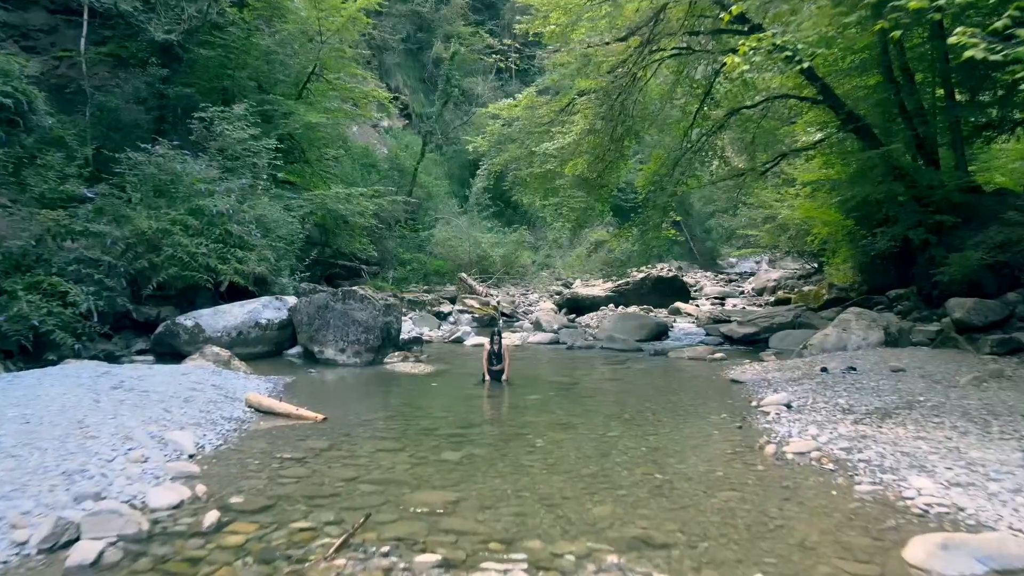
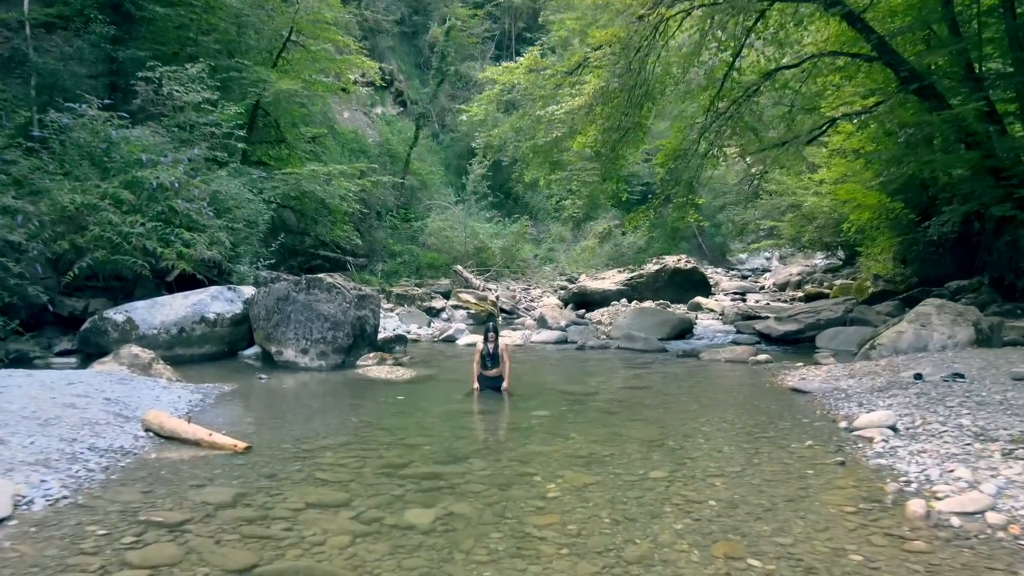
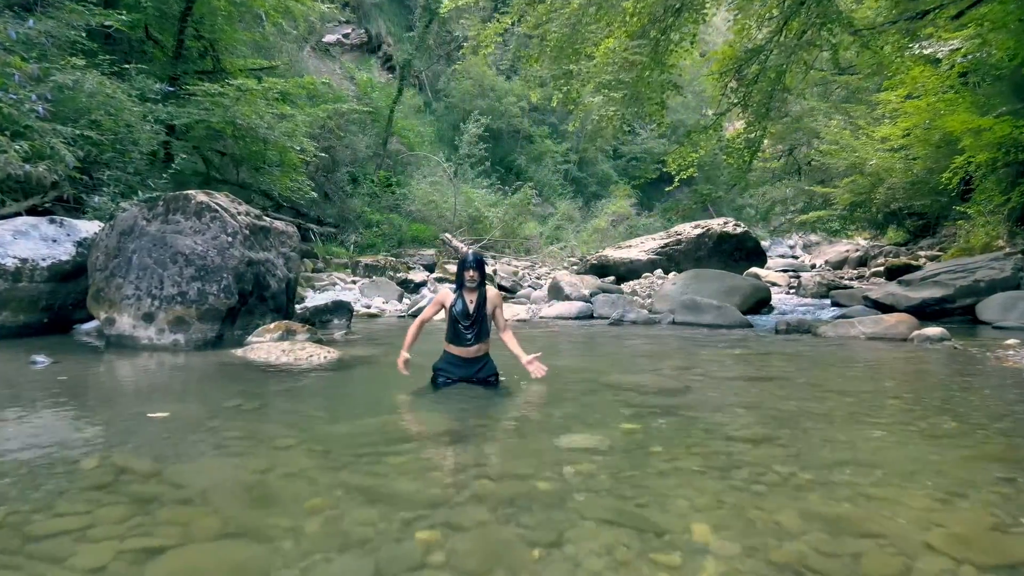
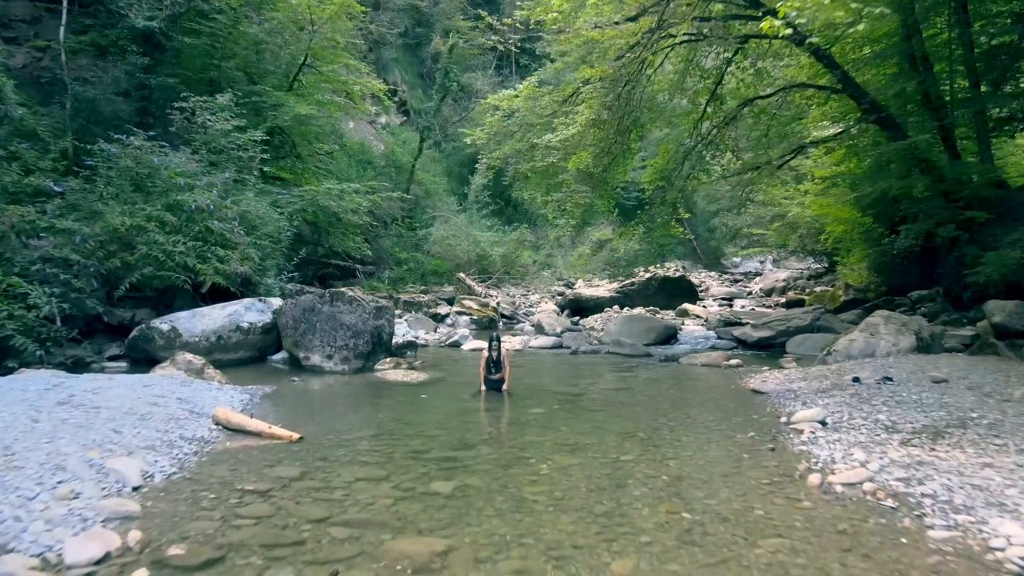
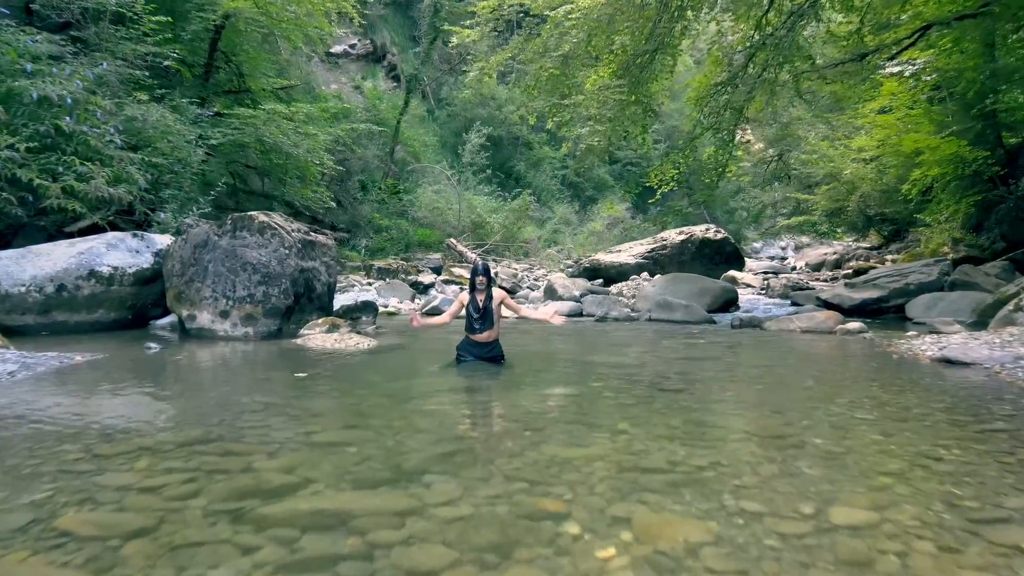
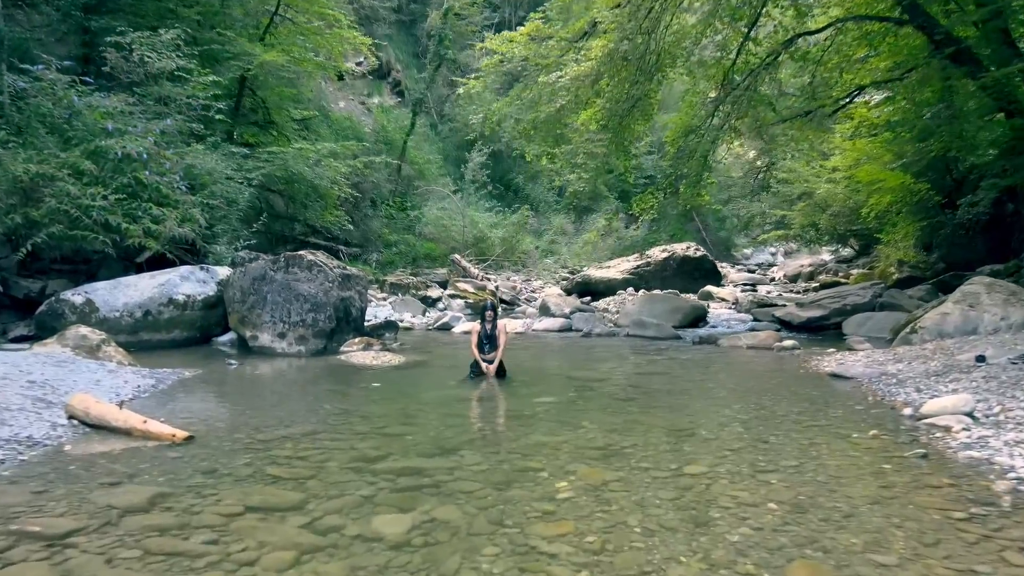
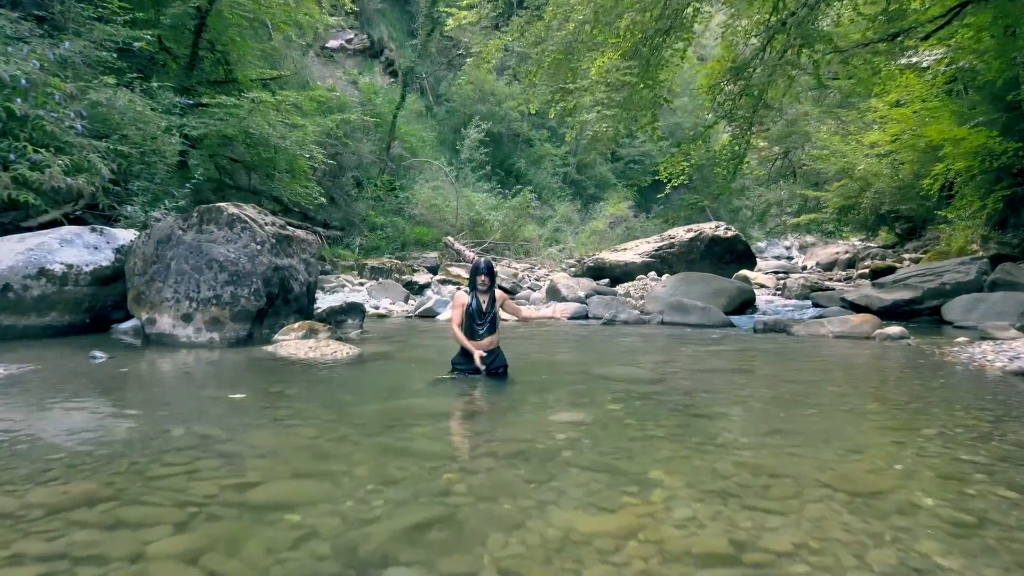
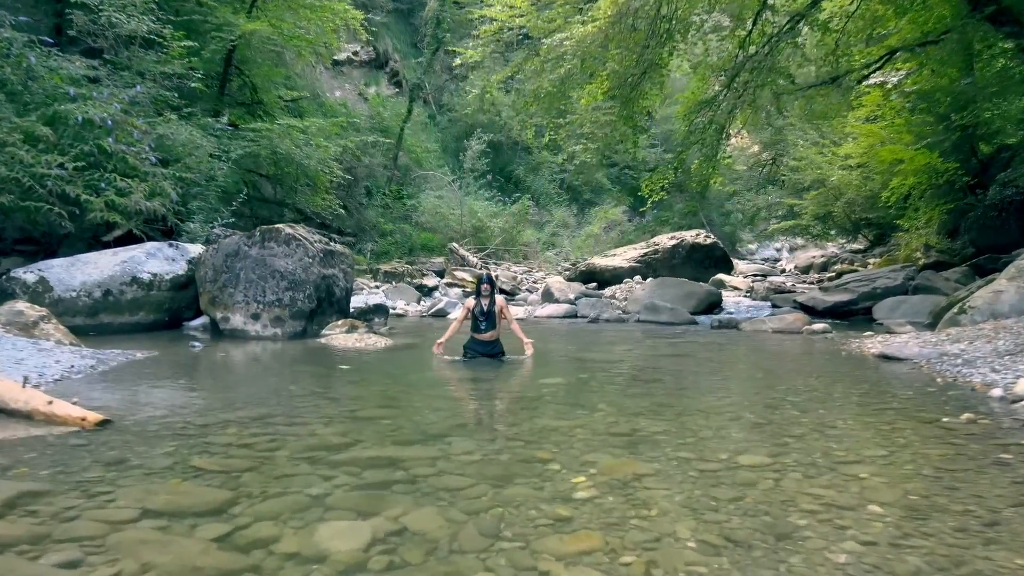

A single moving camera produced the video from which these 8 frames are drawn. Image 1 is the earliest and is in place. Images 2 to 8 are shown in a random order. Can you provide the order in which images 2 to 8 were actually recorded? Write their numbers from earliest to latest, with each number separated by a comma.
4, 2, 6, 8, 5, 7, 3
